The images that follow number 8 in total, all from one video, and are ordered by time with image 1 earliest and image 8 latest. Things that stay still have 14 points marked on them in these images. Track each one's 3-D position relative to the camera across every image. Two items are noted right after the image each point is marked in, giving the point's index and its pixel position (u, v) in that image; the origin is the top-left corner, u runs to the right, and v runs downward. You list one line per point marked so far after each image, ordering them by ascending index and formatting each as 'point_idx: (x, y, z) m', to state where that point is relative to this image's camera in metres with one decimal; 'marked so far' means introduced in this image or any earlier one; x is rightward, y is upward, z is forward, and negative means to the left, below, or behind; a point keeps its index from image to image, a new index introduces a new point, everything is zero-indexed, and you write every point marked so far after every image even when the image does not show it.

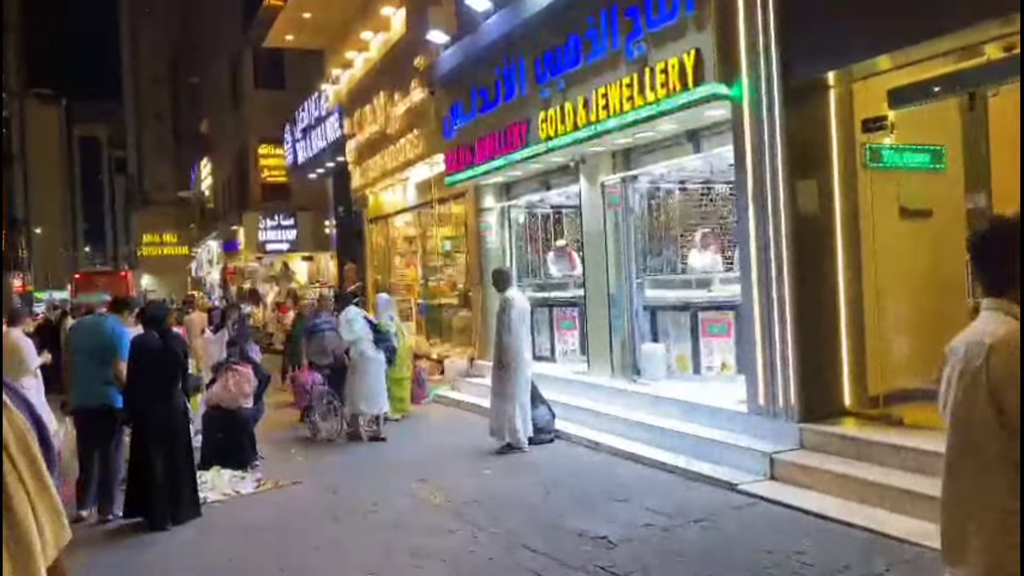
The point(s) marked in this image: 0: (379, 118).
0: (-2.9, +3.7, +18.4) m
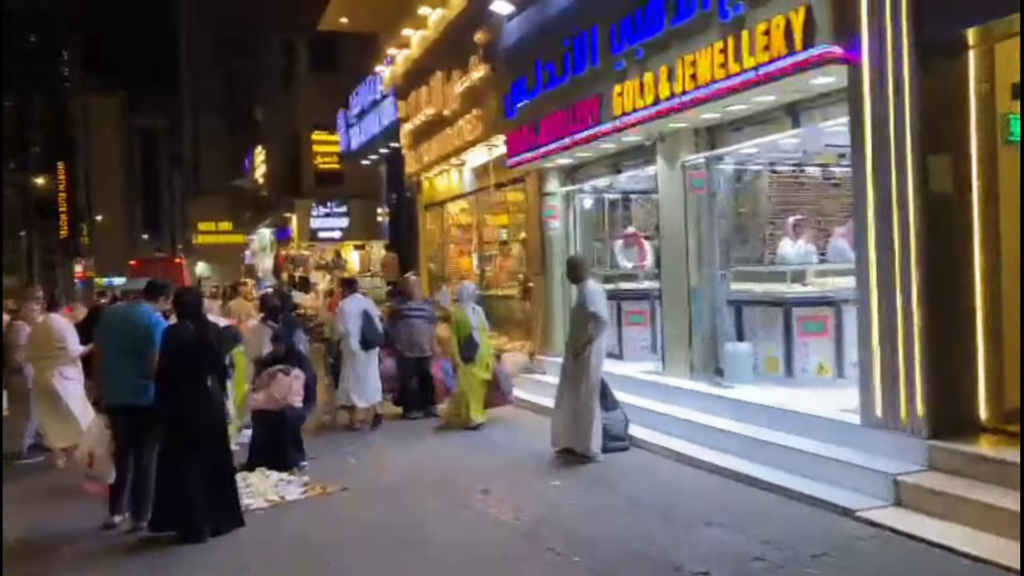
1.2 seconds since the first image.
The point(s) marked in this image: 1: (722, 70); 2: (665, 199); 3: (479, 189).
0: (-1.6, +3.9, +17.5) m
1: (+2.1, +2.2, +8.5) m
2: (+1.9, +1.1, +10.7) m
3: (-0.7, +2.0, +17.2) m
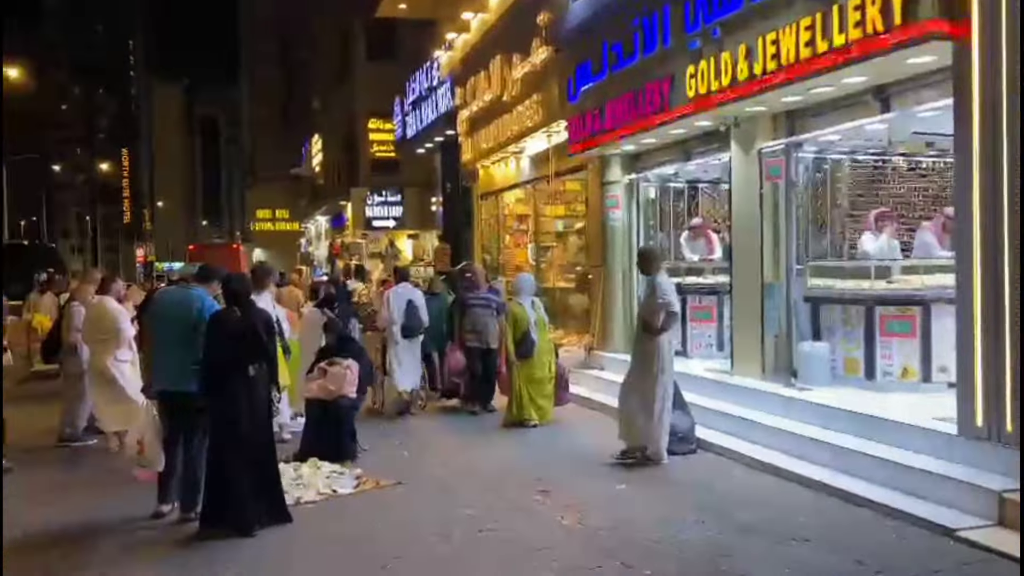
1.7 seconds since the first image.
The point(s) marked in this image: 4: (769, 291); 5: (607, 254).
0: (-0.4, +4.1, +17.1) m
1: (+2.8, +2.3, +7.9) m
2: (+2.7, +1.2, +10.1) m
3: (+0.5, +2.2, +16.7) m
4: (+3.0, 0.0, +9.7) m
5: (+1.5, +0.5, +13.3) m
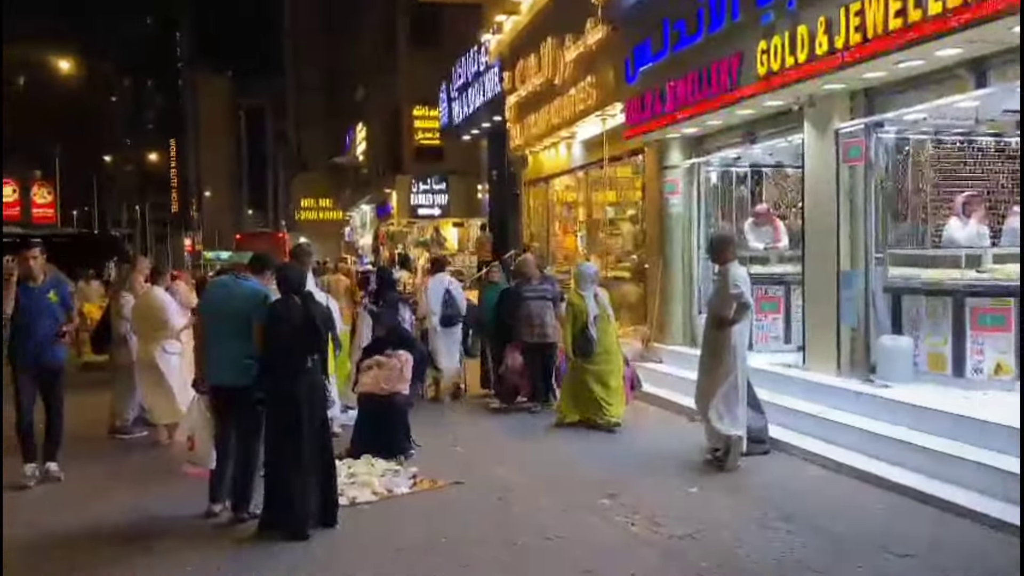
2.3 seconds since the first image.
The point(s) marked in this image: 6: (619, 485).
0: (+0.7, +4.3, +16.6) m
1: (+3.3, +2.3, +7.3) m
2: (+3.4, +1.3, +9.5) m
3: (+1.5, +2.4, +16.2) m
4: (+3.6, +0.1, +9.1) m
5: (+2.3, +0.7, +12.8) m
6: (+0.9, -1.7, +7.3) m
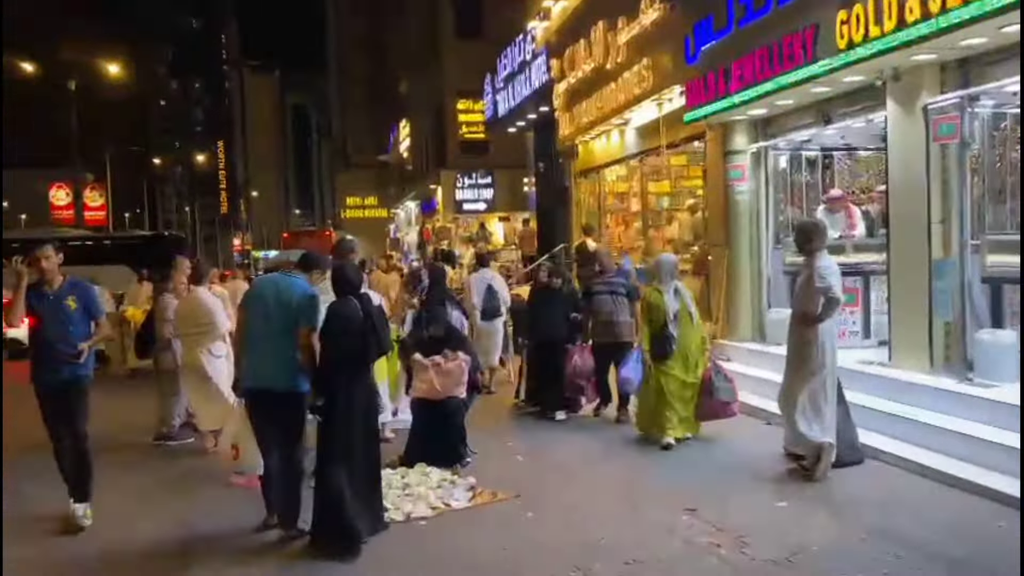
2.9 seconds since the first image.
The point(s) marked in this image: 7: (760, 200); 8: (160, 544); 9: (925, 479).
0: (+1.6, +4.4, +16.0) m
1: (+3.8, +2.4, +6.5) m
2: (+4.0, +1.4, +8.7) m
3: (+2.4, +2.5, +15.5) m
4: (+4.2, +0.2, +8.3) m
5: (+3.1, +0.8, +12.1) m
6: (+1.5, -1.7, +6.7) m
7: (+3.5, +1.2, +11.8) m
8: (-2.8, -2.0, +6.5) m
9: (+3.3, -1.5, +6.8) m
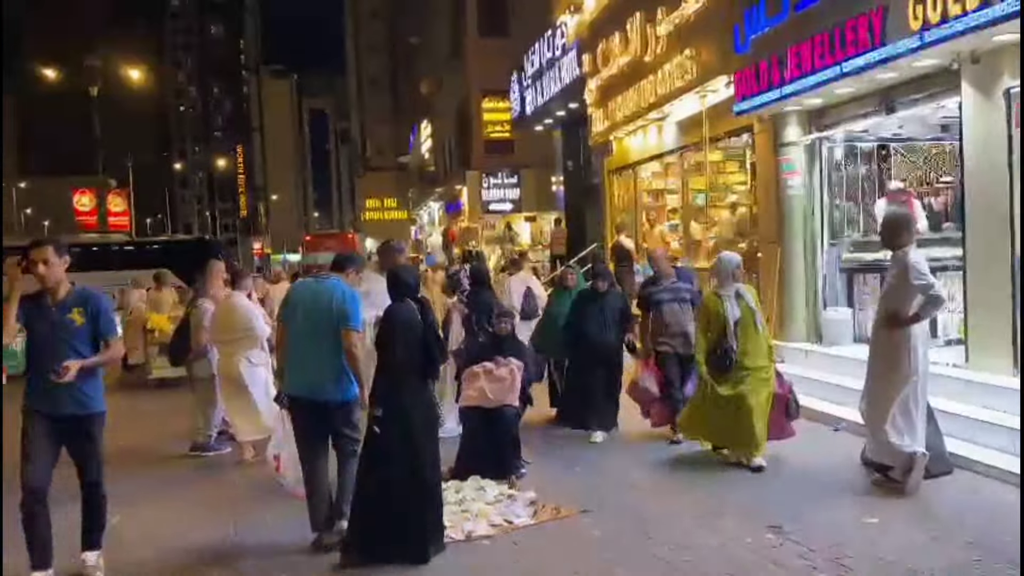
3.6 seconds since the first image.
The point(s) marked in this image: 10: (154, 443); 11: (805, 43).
0: (+2.2, +4.4, +15.5) m
1: (+4.3, +2.5, +6.0) m
2: (+4.5, +1.4, +8.2) m
3: (+3.1, +2.5, +15.0) m
4: (+4.7, +0.2, +7.8) m
5: (+3.7, +0.8, +11.5) m
6: (+2.0, -1.6, +6.2) m
7: (+4.0, +1.3, +11.3) m
8: (-2.3, -2.1, +6.1) m
9: (+3.8, -1.5, +6.3) m
10: (-4.4, -1.9, +10.3) m
11: (+3.4, +2.8, +9.7) m
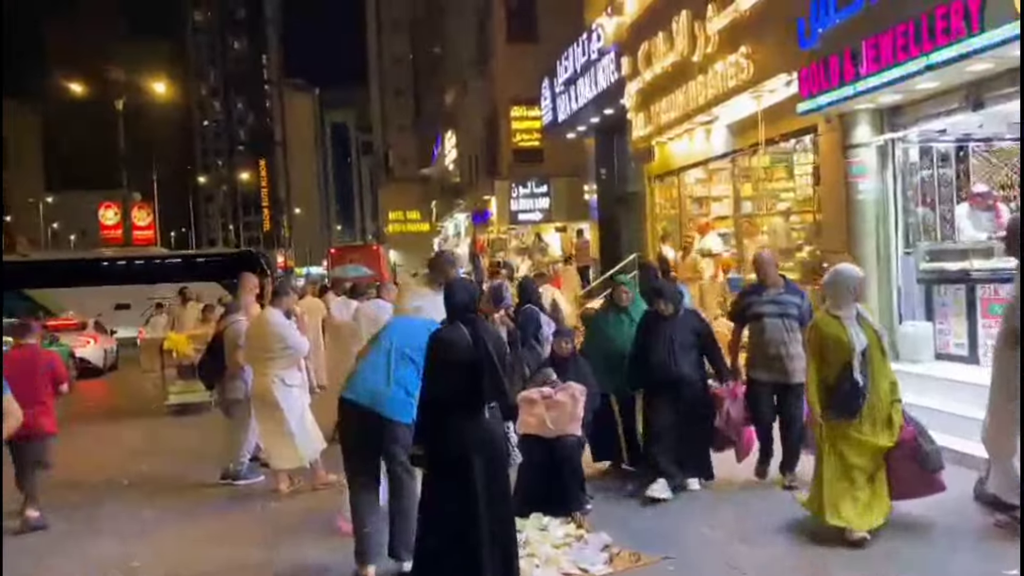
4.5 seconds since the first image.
0: (+2.9, +4.2, +14.7) m
1: (+4.7, +2.4, +5.2) m
2: (+5.0, +1.3, +7.3) m
3: (+3.8, +2.3, +14.2) m
4: (+5.2, +0.1, +6.9) m
5: (+4.3, +0.7, +10.7) m
6: (+2.5, -1.7, +5.4) m
7: (+4.6, +1.1, +10.4) m
8: (-1.8, -2.2, +5.4) m
9: (+4.3, -1.6, +5.4) m
10: (-3.8, -2.1, +9.6) m
11: (+3.9, +2.7, +9.0) m
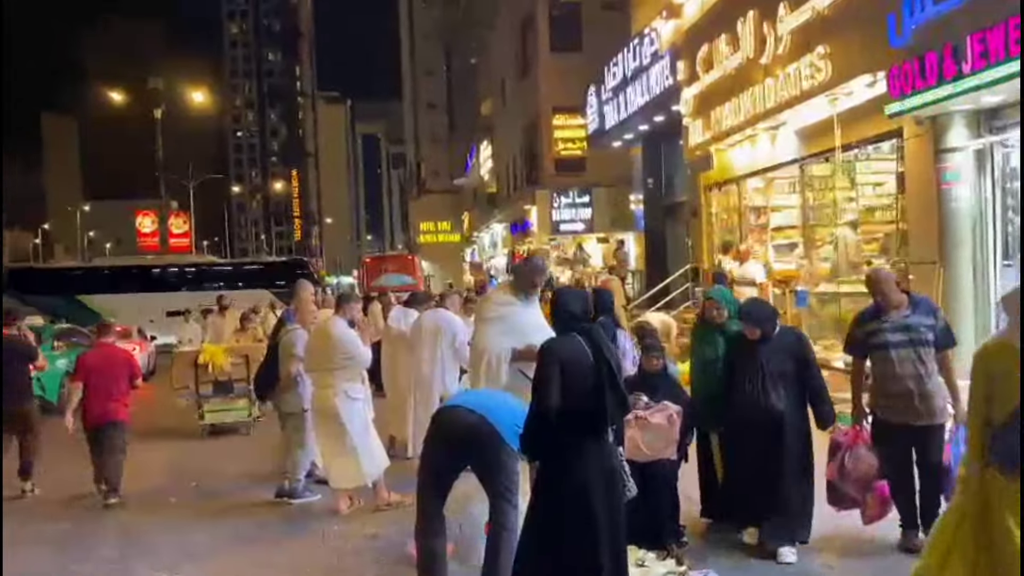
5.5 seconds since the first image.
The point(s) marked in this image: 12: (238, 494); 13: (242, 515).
0: (+3.9, +4.0, +14.1) m
1: (+5.4, +2.3, +4.5) m
2: (+5.7, +1.2, +6.6) m
3: (+4.7, +2.1, +13.5) m
4: (+5.9, 0.0, +6.2) m
5: (+5.1, +0.5, +10.0) m
6: (+3.1, -1.8, +4.7) m
7: (+5.4, +0.9, +9.7) m
8: (-1.1, -2.2, +4.9) m
9: (+4.9, -1.7, +4.7) m
10: (-3.0, -2.1, +9.1) m
11: (+4.7, +2.6, +8.3) m
12: (-2.9, -2.2, +8.9) m
13: (-2.6, -2.2, +8.1) m
